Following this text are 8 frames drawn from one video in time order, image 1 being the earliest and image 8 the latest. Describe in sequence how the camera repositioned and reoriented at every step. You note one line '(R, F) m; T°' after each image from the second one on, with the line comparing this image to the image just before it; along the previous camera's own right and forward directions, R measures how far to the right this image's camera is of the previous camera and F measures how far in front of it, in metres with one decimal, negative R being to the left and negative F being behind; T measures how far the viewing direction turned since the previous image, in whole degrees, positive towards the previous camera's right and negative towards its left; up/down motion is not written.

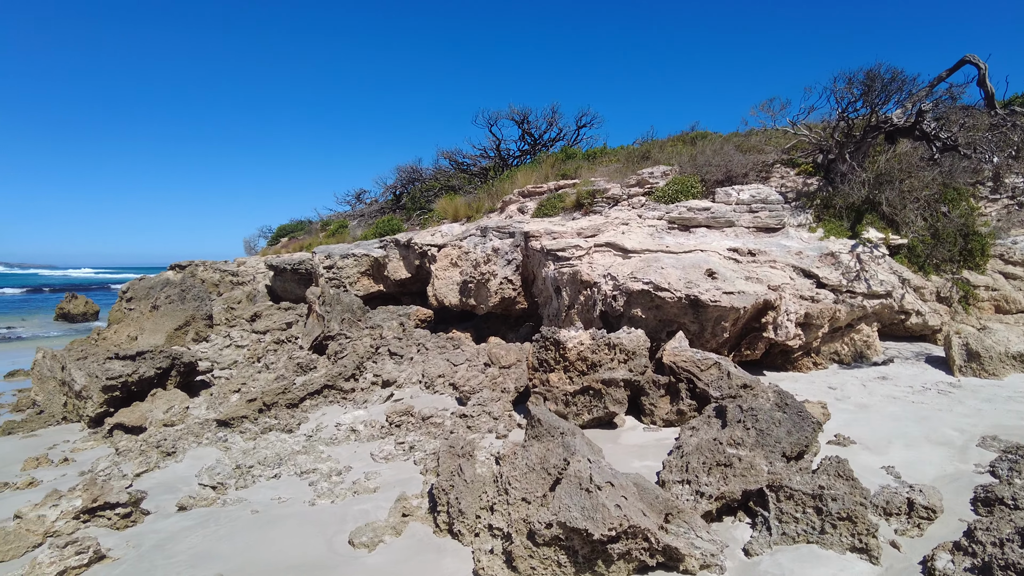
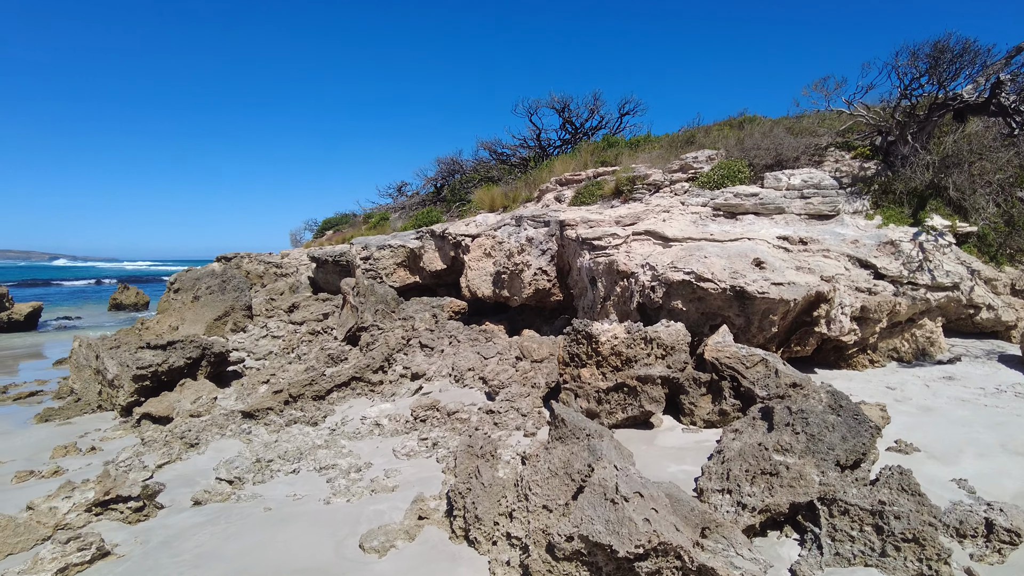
(+0.1, +0.3) m; -4°
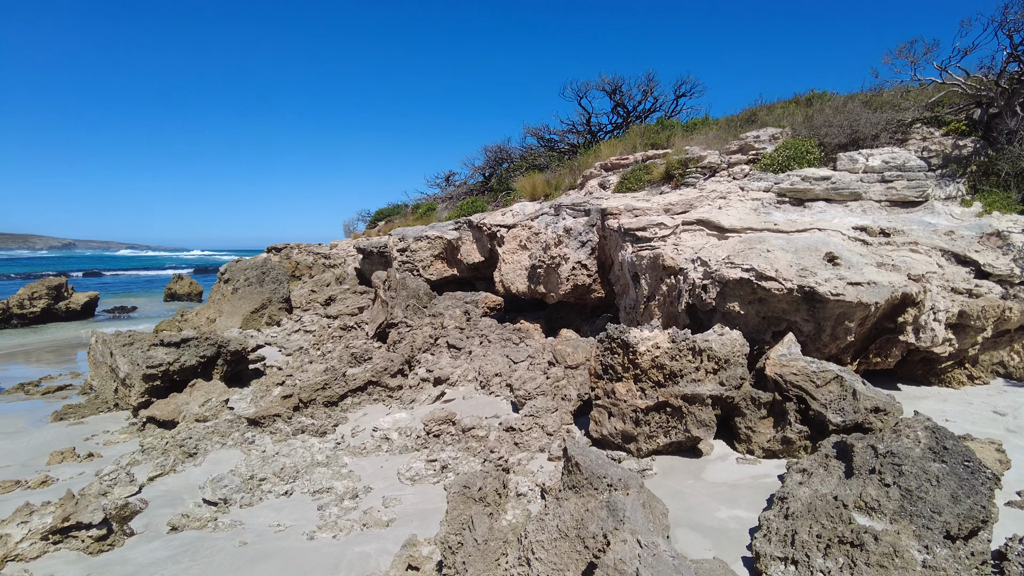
(+0.2, +0.7) m; -5°
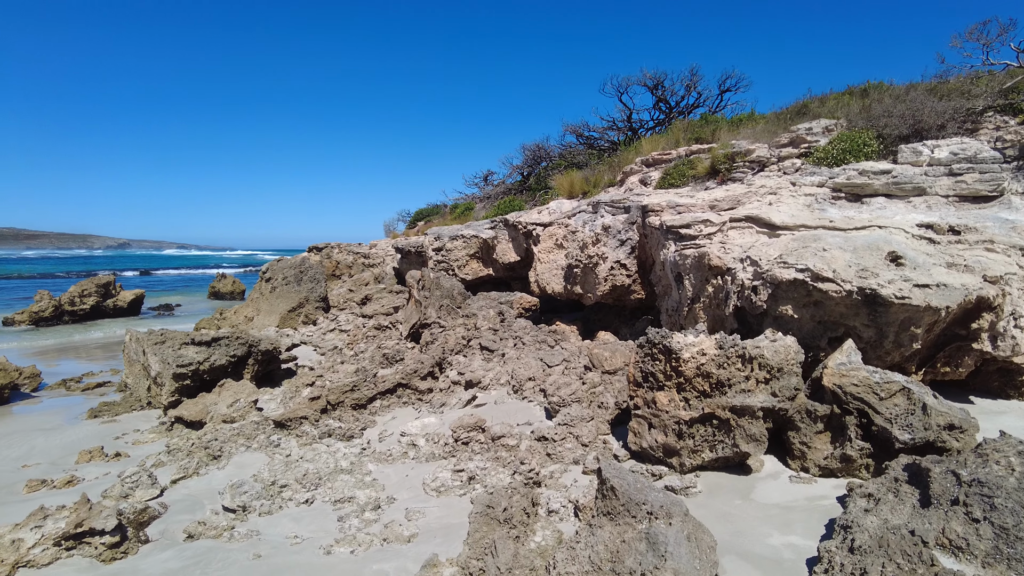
(0.0, +0.3) m; -3°
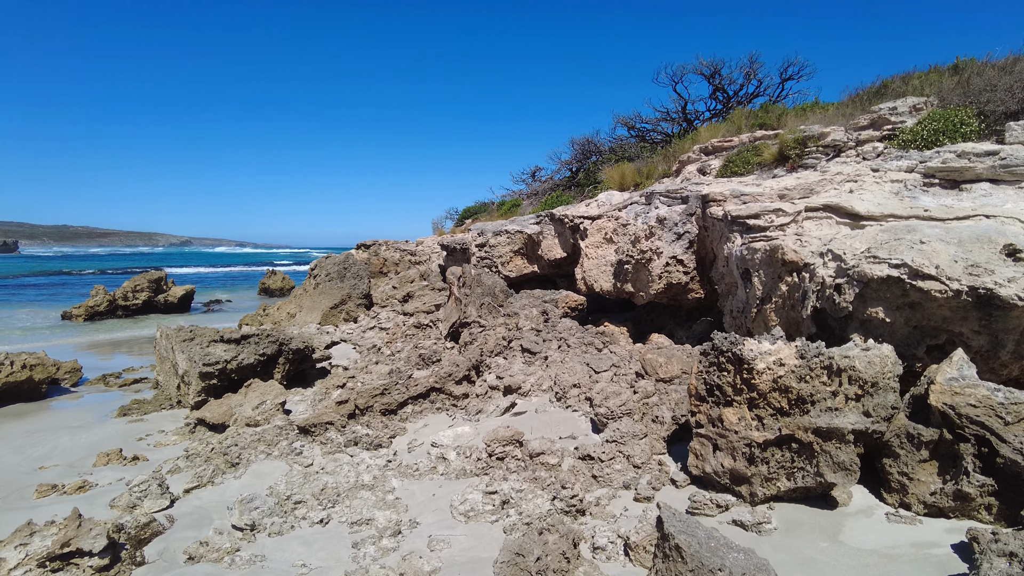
(0.0, +0.6) m; -4°
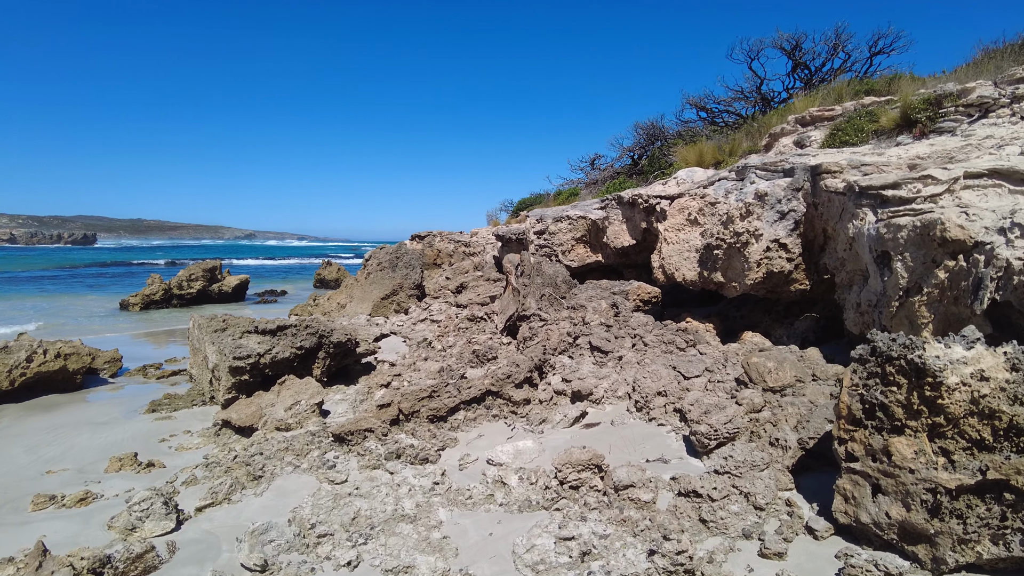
(-0.1, +0.9) m; -5°
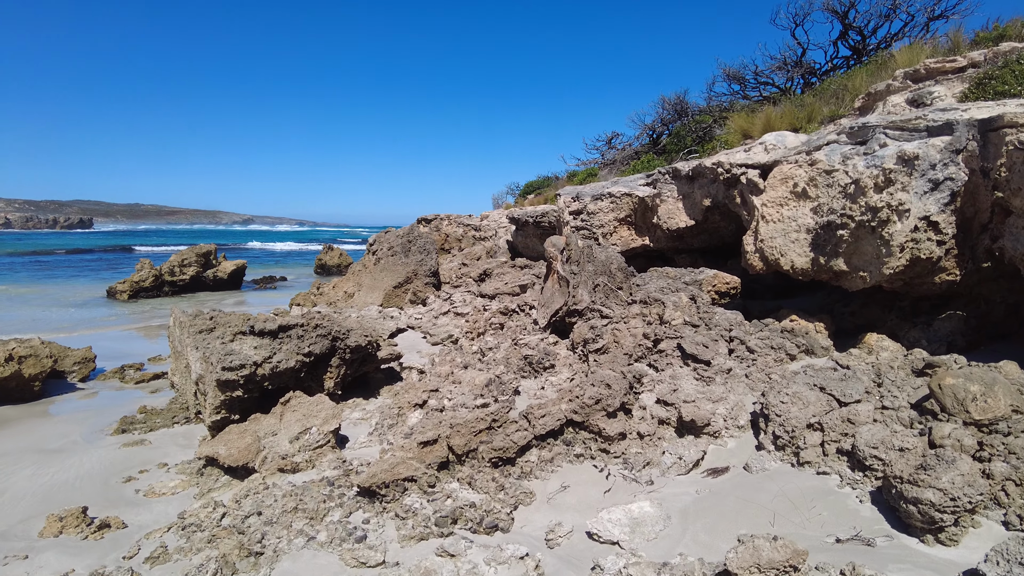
(-0.5, +1.3) m; 0°
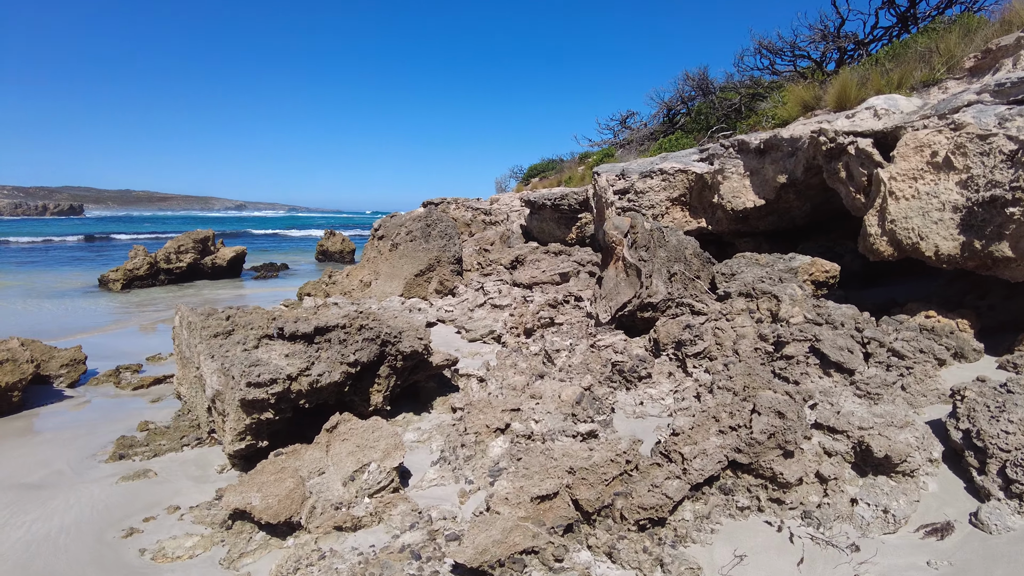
(-0.6, +1.0) m; +1°
